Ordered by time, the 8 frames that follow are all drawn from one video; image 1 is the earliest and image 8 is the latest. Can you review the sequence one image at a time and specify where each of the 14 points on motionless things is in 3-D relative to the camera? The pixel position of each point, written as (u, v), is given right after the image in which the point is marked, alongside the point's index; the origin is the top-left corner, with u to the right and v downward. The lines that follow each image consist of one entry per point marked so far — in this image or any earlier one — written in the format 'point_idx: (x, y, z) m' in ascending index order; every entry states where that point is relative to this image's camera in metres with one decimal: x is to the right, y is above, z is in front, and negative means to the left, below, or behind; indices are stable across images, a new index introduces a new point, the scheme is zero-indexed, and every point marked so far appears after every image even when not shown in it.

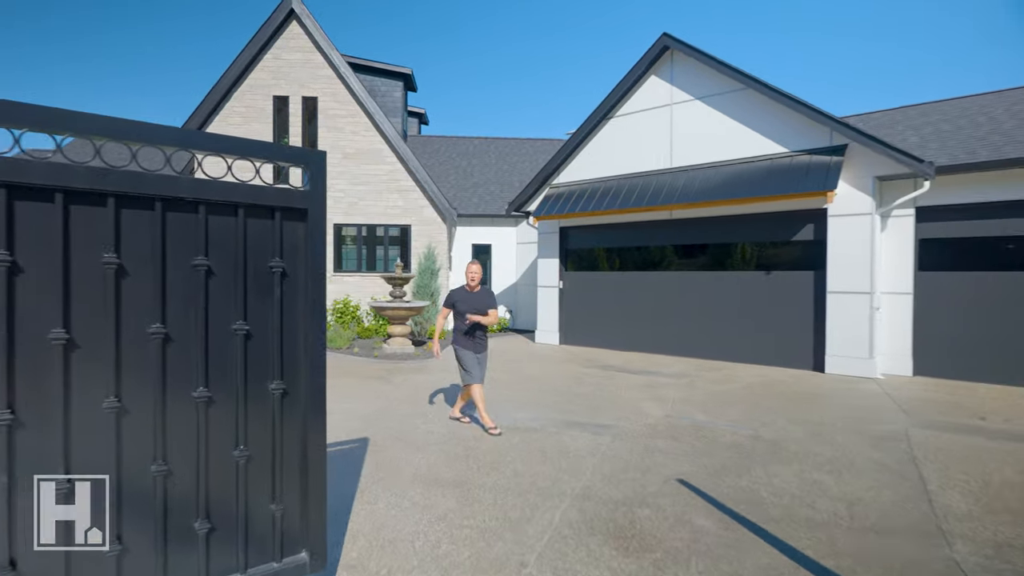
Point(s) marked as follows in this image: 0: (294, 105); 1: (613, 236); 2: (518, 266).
0: (-6.4, +5.4, +16.0) m
1: (+2.3, +1.2, +13.0) m
2: (+0.2, +0.7, +17.6) m
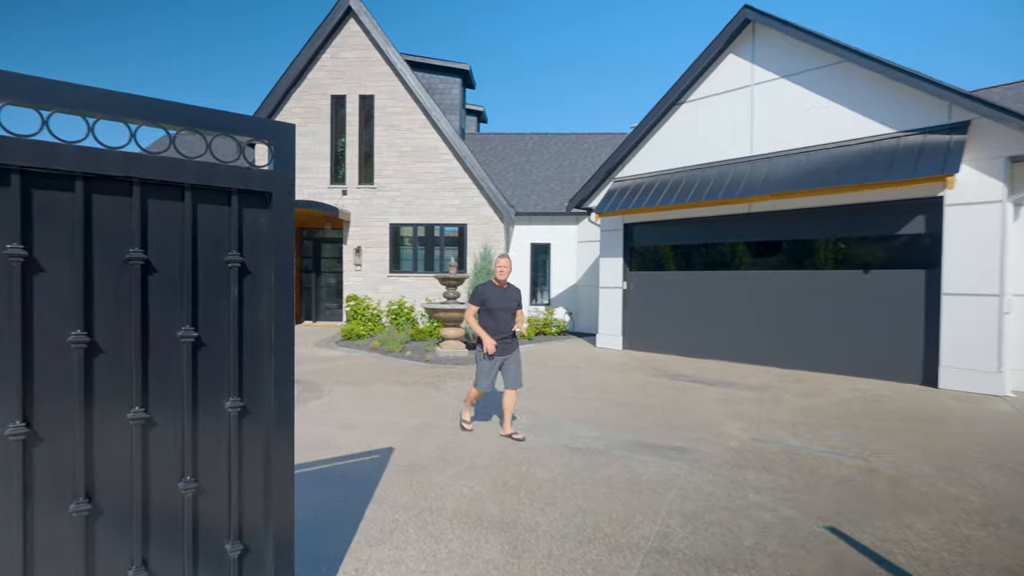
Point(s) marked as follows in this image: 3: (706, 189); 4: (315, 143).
0: (-4.7, +5.4, +15.9) m
1: (+3.6, +1.2, +12.0) m
2: (+2.0, +0.7, +16.7) m
3: (+3.7, +1.9, +10.7) m
4: (-5.7, +4.3, +16.0) m
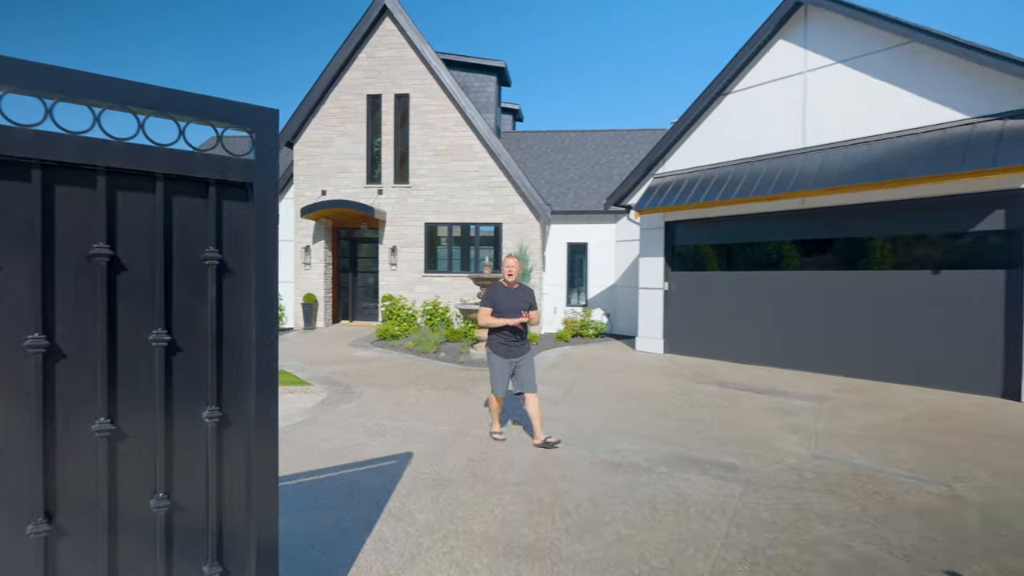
0: (-3.6, +5.4, +15.8) m
1: (+4.4, +1.2, +11.4) m
2: (+3.1, +0.6, +16.2) m
3: (+4.4, +1.9, +10.1) m
4: (-4.7, +4.3, +16.0) m
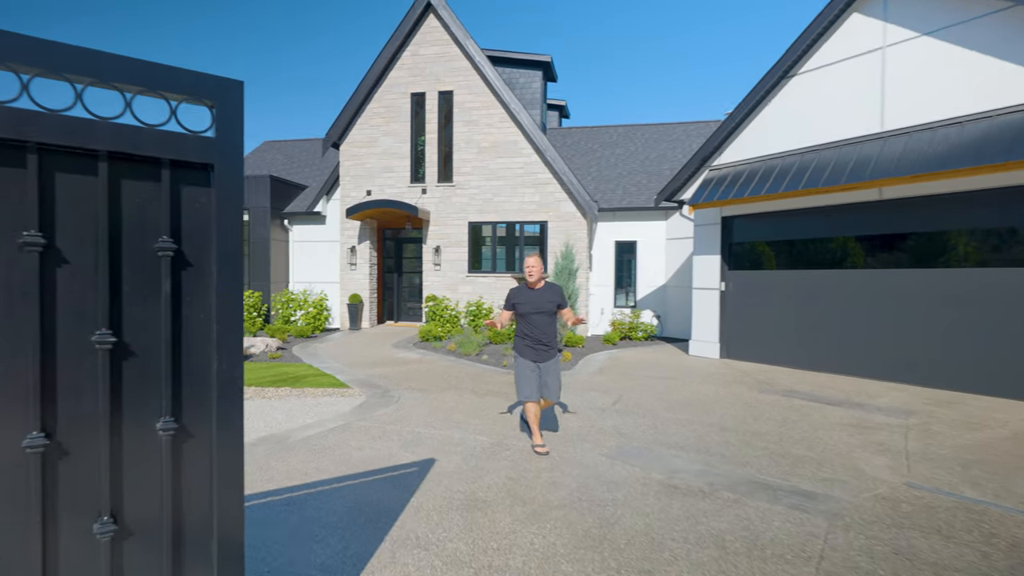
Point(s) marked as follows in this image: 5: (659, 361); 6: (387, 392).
0: (-2.3, +5.4, +15.6) m
1: (+5.3, +1.2, +10.5) m
2: (+4.4, +0.6, +15.4) m
3: (+5.2, +1.9, +9.3) m
4: (-3.4, +4.2, +15.8) m
5: (+2.9, -1.5, +11.0) m
6: (-1.8, -1.5, +7.8) m
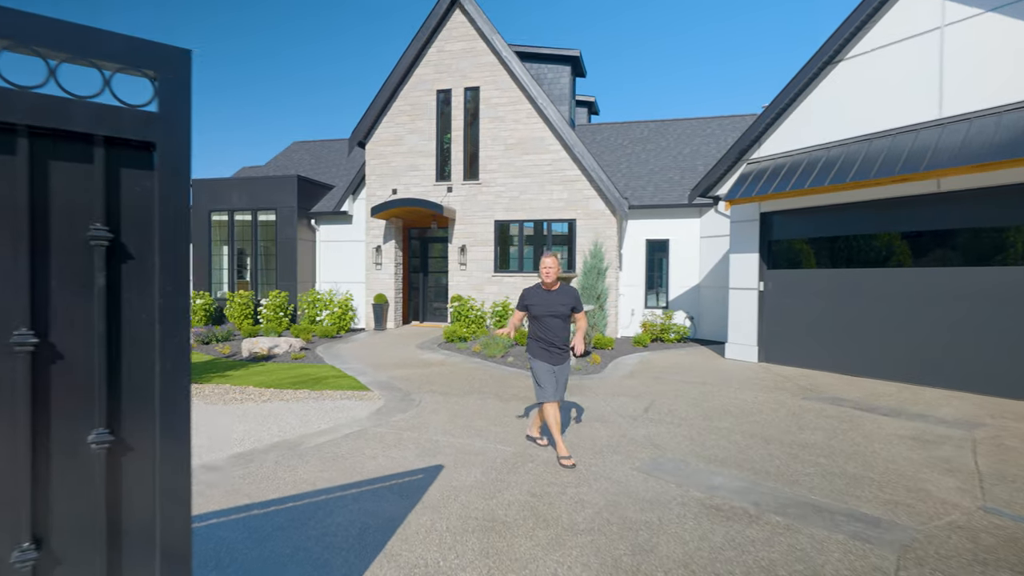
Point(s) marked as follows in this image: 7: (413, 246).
0: (-1.6, +5.4, +15.4) m
1: (+5.8, +1.2, +9.8) m
2: (+5.2, +0.6, +14.8) m
3: (+5.6, +1.9, +8.6) m
4: (-2.6, +4.3, +15.6) m
5: (+3.5, -1.5, +10.5) m
6: (-1.4, -1.5, +7.5) m
7: (-3.1, +1.3, +17.3) m
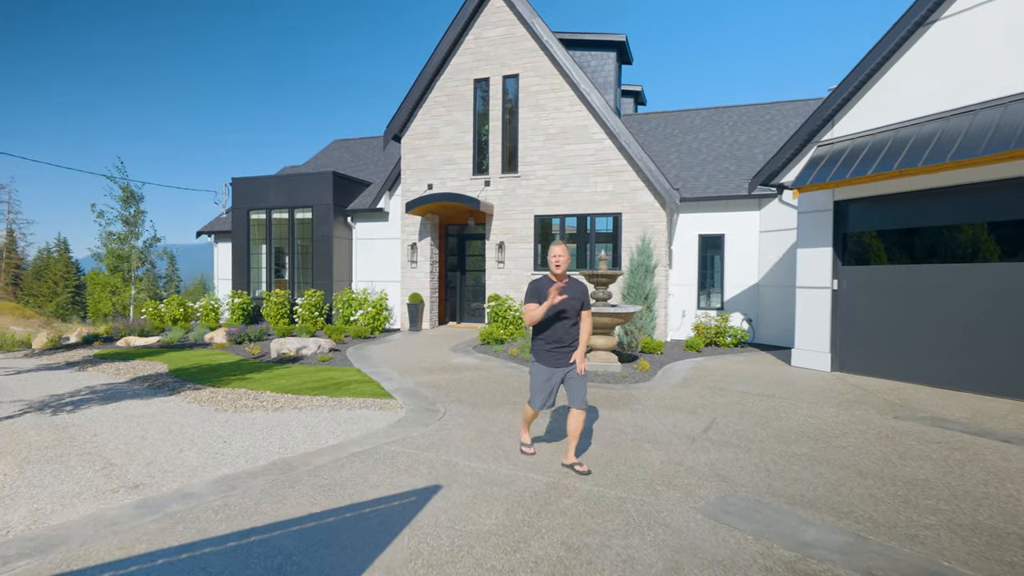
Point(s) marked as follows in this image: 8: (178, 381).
0: (-0.5, +5.4, +14.6) m
1: (+6.4, +1.2, +8.5) m
2: (+6.2, +0.6, +13.5) m
3: (+6.1, +1.9, +7.3) m
4: (-1.5, +4.3, +15.0) m
5: (+4.1, -1.4, +9.3) m
6: (-1.0, -1.5, +6.8) m
7: (-1.9, +1.3, +16.6) m
8: (-5.1, -1.4, +8.4) m
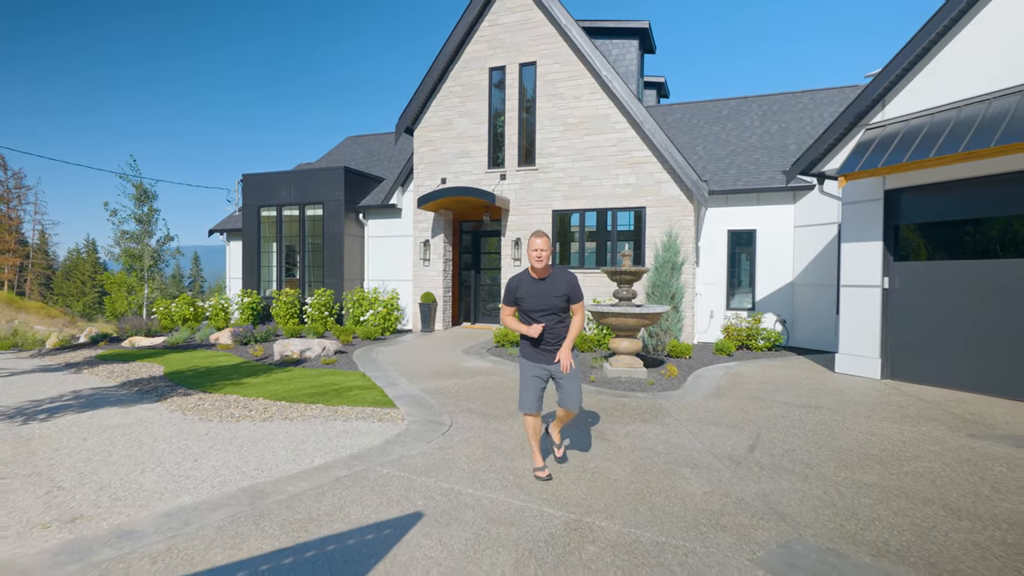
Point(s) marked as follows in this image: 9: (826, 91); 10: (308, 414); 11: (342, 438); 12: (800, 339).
0: (0.0, +5.4, +13.9) m
1: (+6.6, +1.2, +7.6) m
2: (+6.6, +0.7, +12.6) m
3: (+6.3, +1.9, +6.4) m
4: (-1.0, +4.3, +14.3) m
5: (+4.4, -1.4, +8.5) m
6: (-0.8, -1.4, +6.1) m
7: (-1.4, +1.4, +15.9) m
8: (-4.9, -1.4, +7.8) m
9: (+9.2, +5.8, +16.1) m
10: (-2.3, -1.4, +6.1) m
11: (-1.6, -1.4, +5.2) m
12: (+6.6, -1.2, +12.6) m
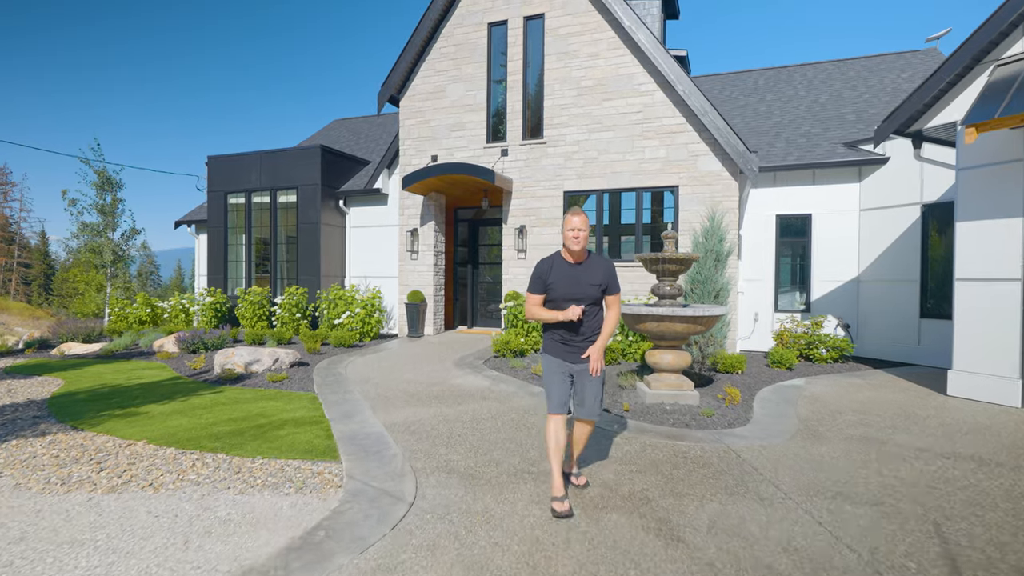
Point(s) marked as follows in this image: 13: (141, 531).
0: (0.0, +5.5, +11.6) m
1: (+6.6, +1.3, +5.3) m
2: (+6.6, +0.7, +10.3) m
3: (+6.3, +2.0, +4.1) m
4: (-1.0, +4.4, +12.0) m
5: (+4.4, -1.3, +6.2) m
6: (-0.8, -1.3, +3.8) m
7: (-1.3, +1.4, +13.7) m
8: (-4.9, -1.3, +5.6) m
9: (+9.3, +5.8, +13.8) m
10: (-2.3, -1.3, +3.9) m
11: (-1.6, -1.3, +3.0) m
12: (+6.7, -1.1, +10.3) m
13: (-2.0, -1.3, +3.1) m
